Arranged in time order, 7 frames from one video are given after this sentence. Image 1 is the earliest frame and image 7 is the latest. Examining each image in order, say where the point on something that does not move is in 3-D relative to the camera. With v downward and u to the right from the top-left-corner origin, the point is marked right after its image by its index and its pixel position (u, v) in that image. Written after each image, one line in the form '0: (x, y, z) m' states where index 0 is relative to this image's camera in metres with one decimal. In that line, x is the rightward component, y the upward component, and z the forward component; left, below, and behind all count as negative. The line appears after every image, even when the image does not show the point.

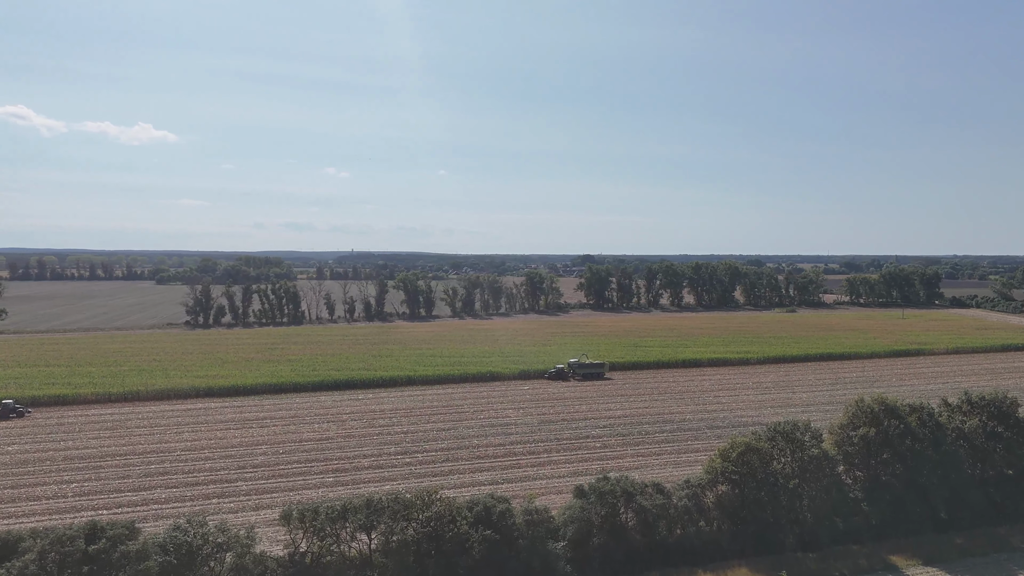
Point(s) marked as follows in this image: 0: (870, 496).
0: (+6.8, -4.0, +16.7) m
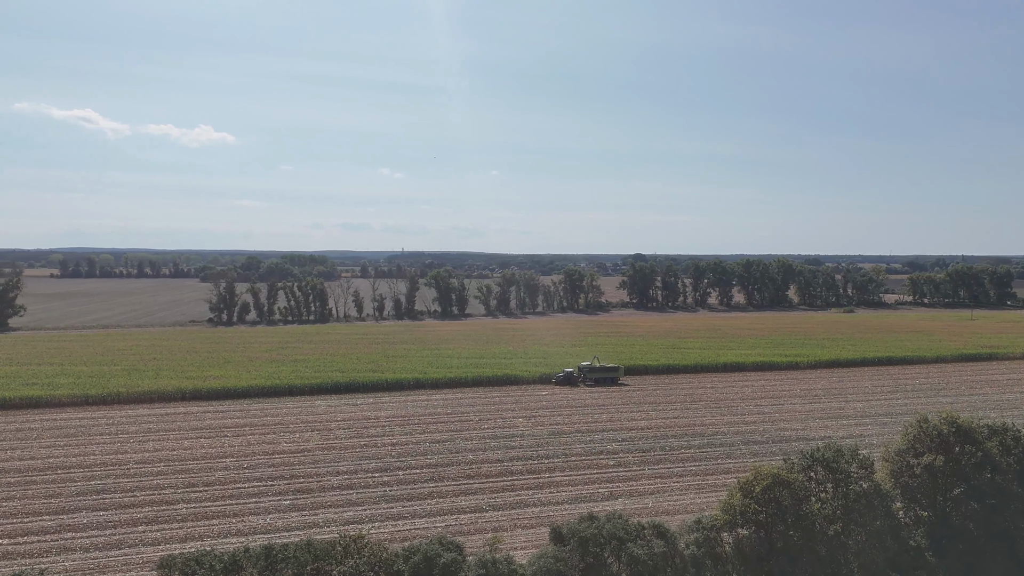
0: (+6.3, -3.8, +13.0) m
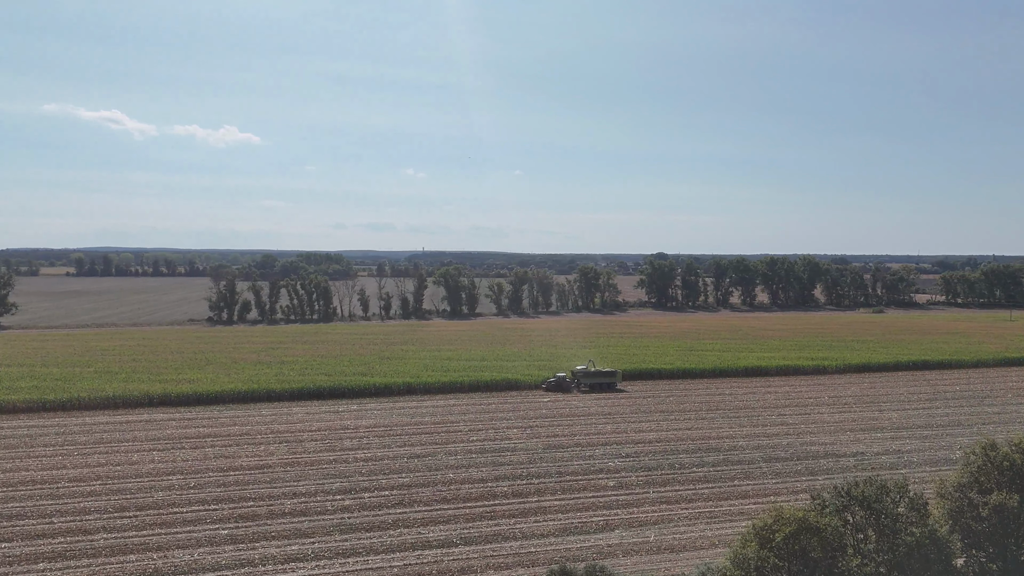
0: (+5.8, -3.7, +10.1) m
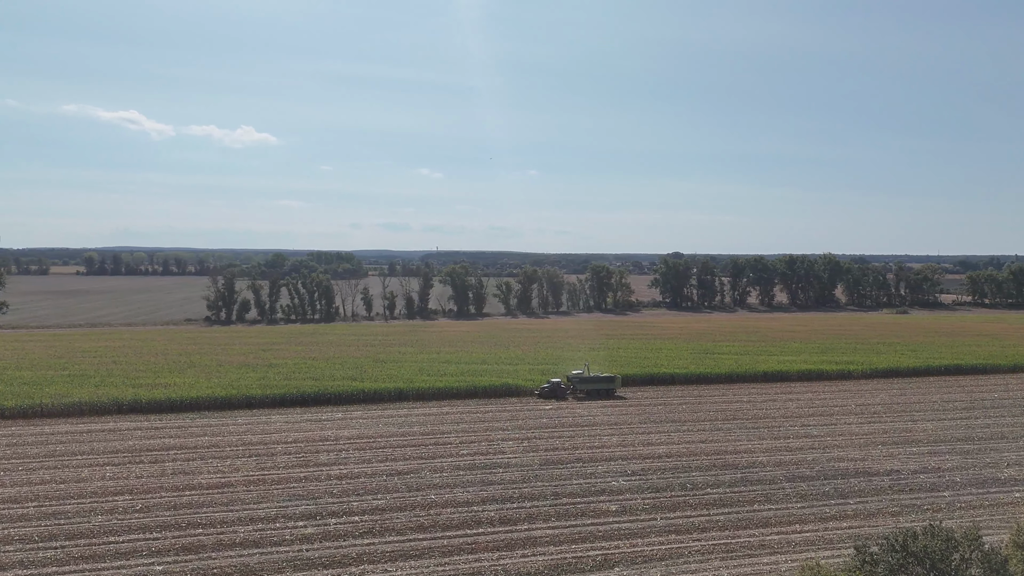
0: (+5.4, -3.6, +7.8) m
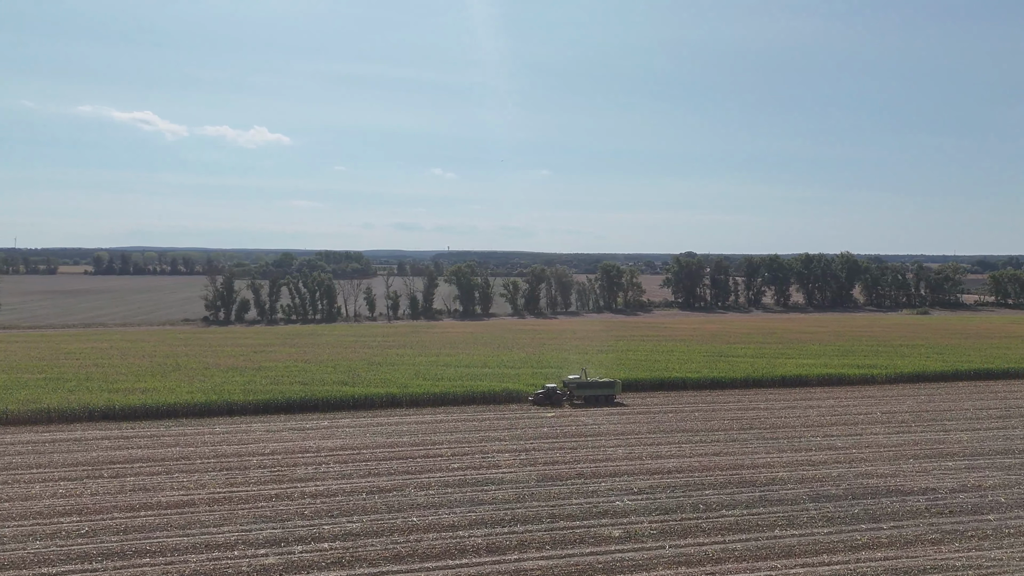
0: (+5.1, -3.6, +5.9) m
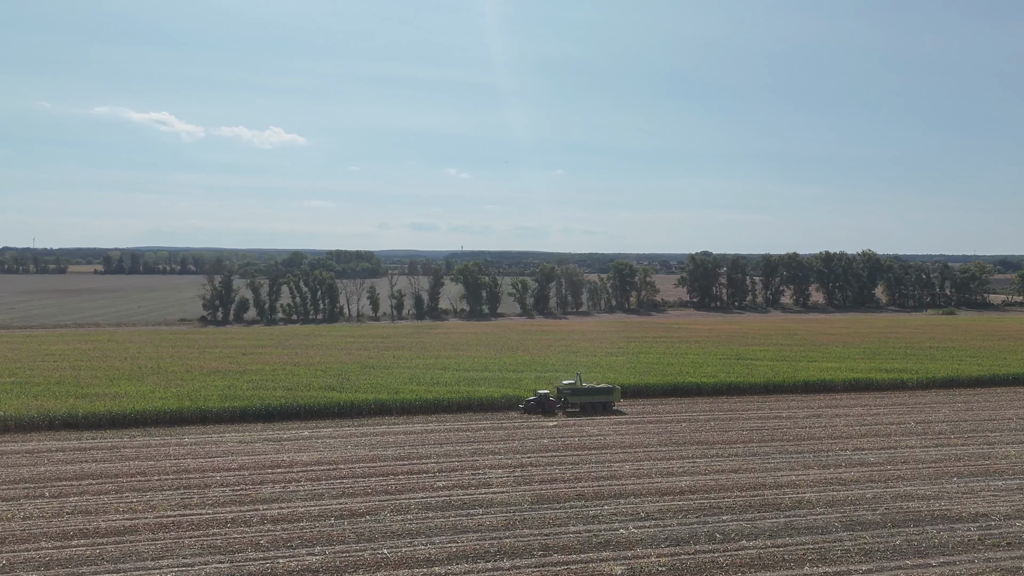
0: (+4.7, -3.6, +3.7) m
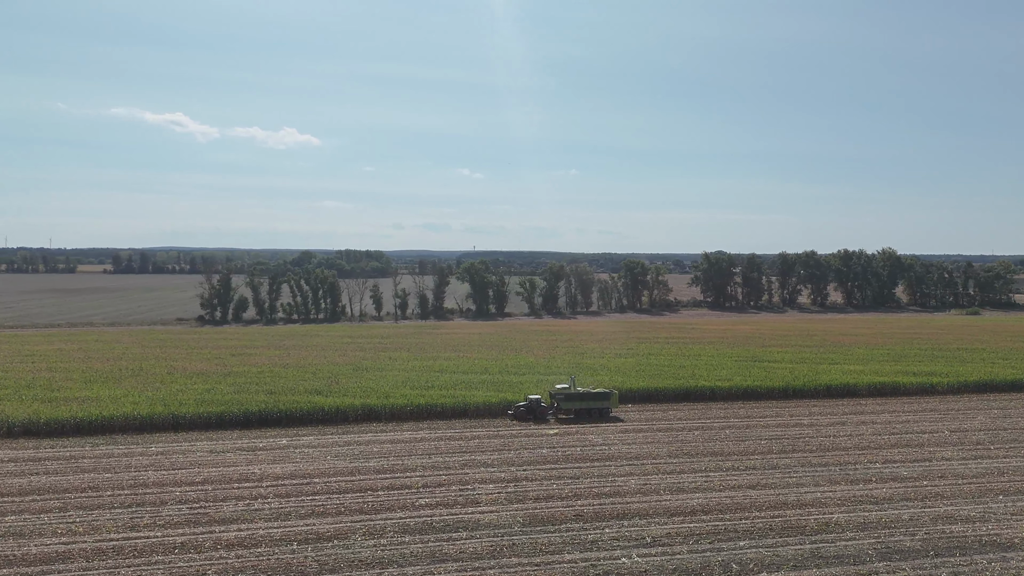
0: (+4.4, -3.5, +1.8) m
